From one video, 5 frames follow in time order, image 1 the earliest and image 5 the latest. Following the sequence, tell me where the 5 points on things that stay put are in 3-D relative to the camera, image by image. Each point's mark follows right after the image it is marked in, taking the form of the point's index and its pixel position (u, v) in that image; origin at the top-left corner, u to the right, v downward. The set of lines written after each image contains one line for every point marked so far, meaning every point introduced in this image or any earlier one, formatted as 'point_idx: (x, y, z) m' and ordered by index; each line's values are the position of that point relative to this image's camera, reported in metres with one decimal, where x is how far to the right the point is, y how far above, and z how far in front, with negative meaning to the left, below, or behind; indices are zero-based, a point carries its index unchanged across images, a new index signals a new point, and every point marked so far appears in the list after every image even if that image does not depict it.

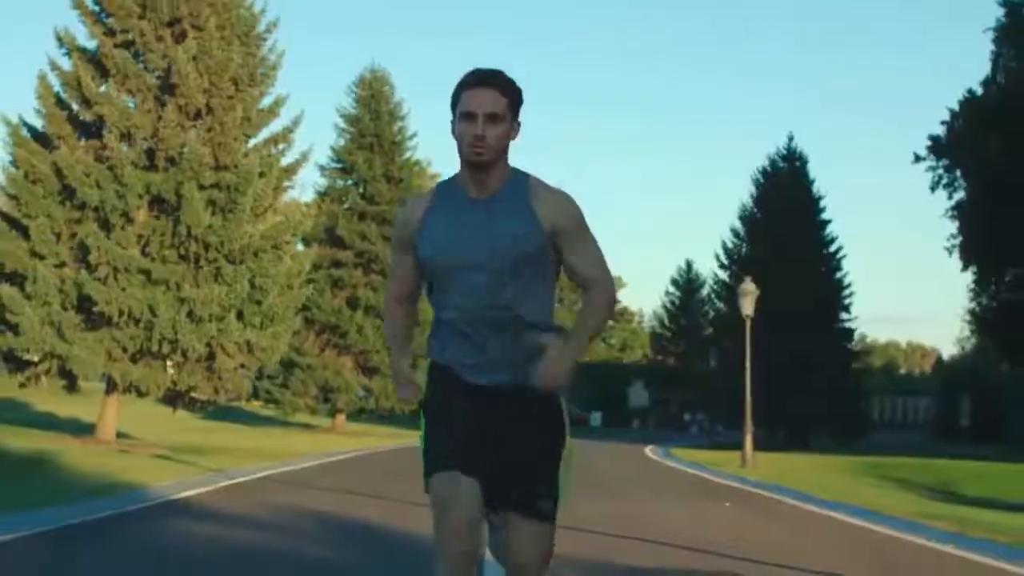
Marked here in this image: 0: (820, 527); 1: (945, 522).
0: (+3.7, -2.7, +17.0) m
1: (+5.3, -2.8, +18.0) m
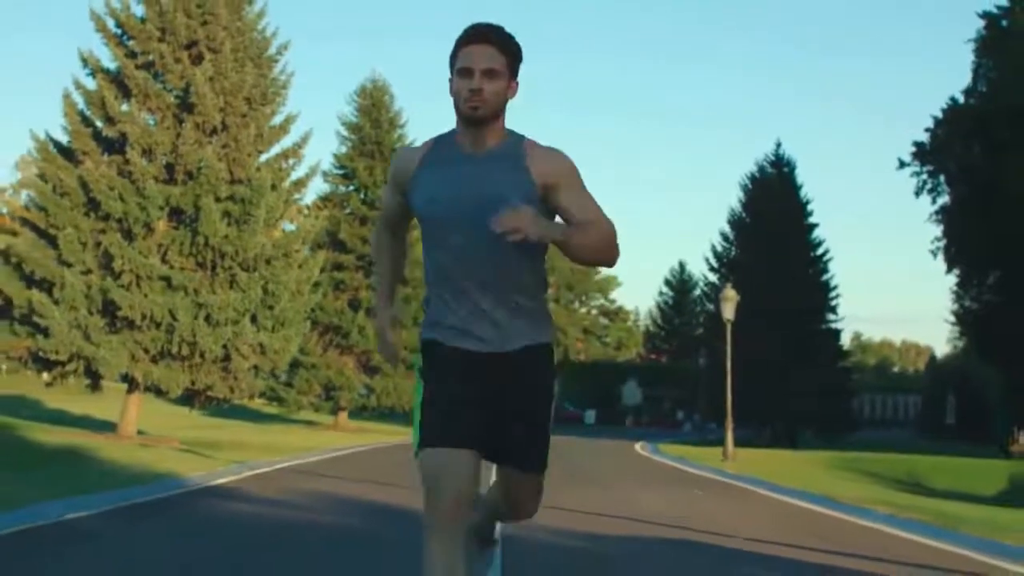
0: (+3.6, -2.8, +18.6) m
1: (+5.2, -2.9, +19.6) m
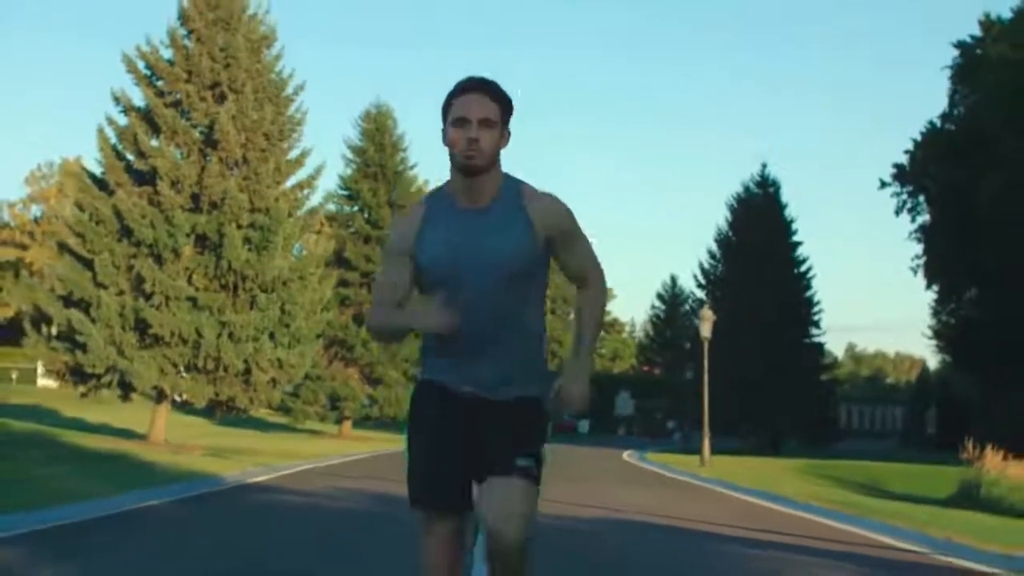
0: (+3.5, -3.1, +20.8) m
1: (+5.2, -3.2, +21.9) m
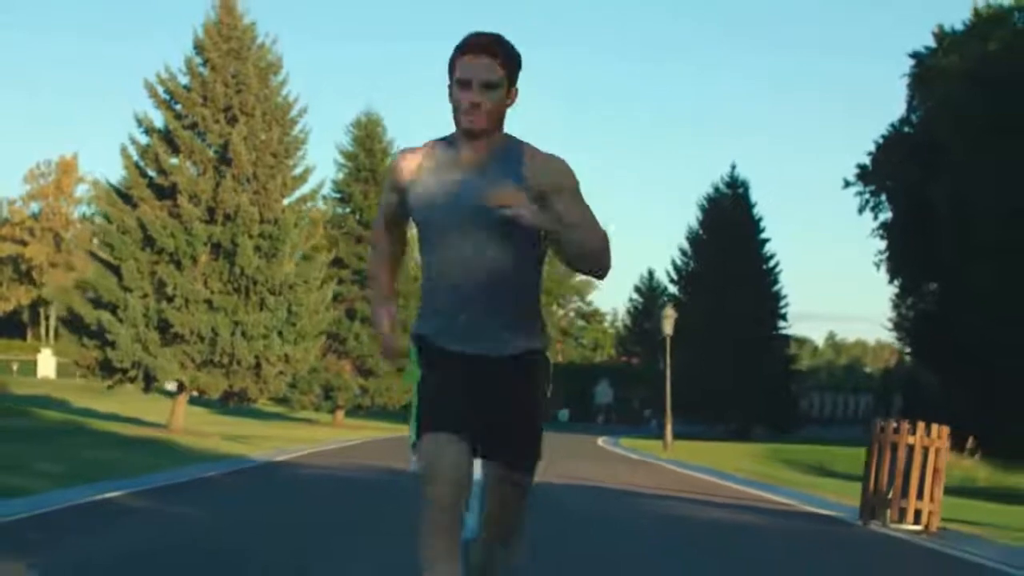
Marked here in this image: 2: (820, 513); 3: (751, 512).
0: (+3.2, -3.2, +24.0) m
1: (+4.9, -3.3, +25.1) m
2: (+3.7, -2.7, +17.6) m
3: (+2.7, -2.5, +16.7) m
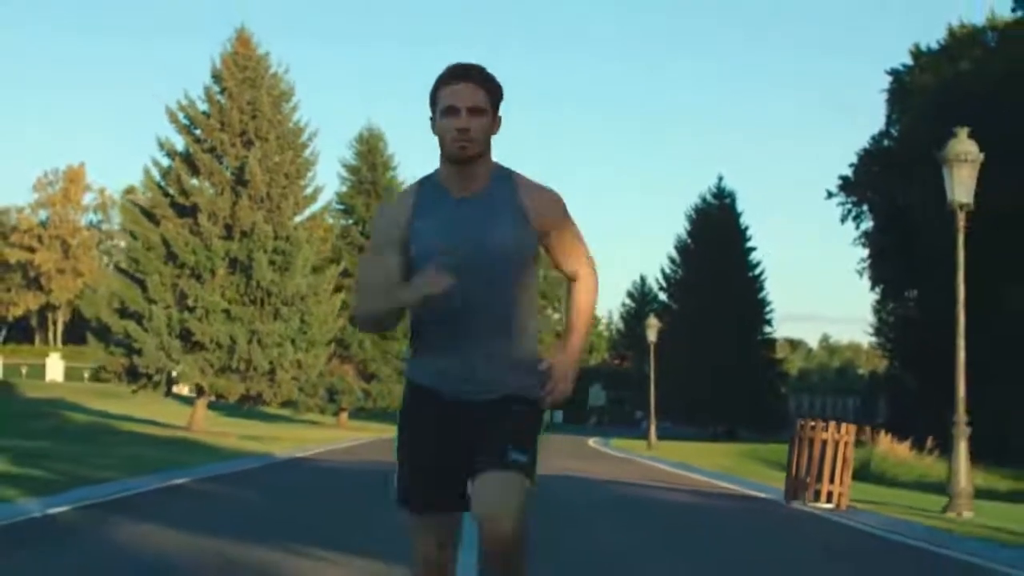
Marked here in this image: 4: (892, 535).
0: (+3.1, -3.4, +26.4) m
1: (+4.8, -3.5, +27.4) m
2: (+3.6, -2.9, +19.9) m
3: (+2.6, -2.8, +19.0) m
4: (+3.7, -2.4, +14.4) m
